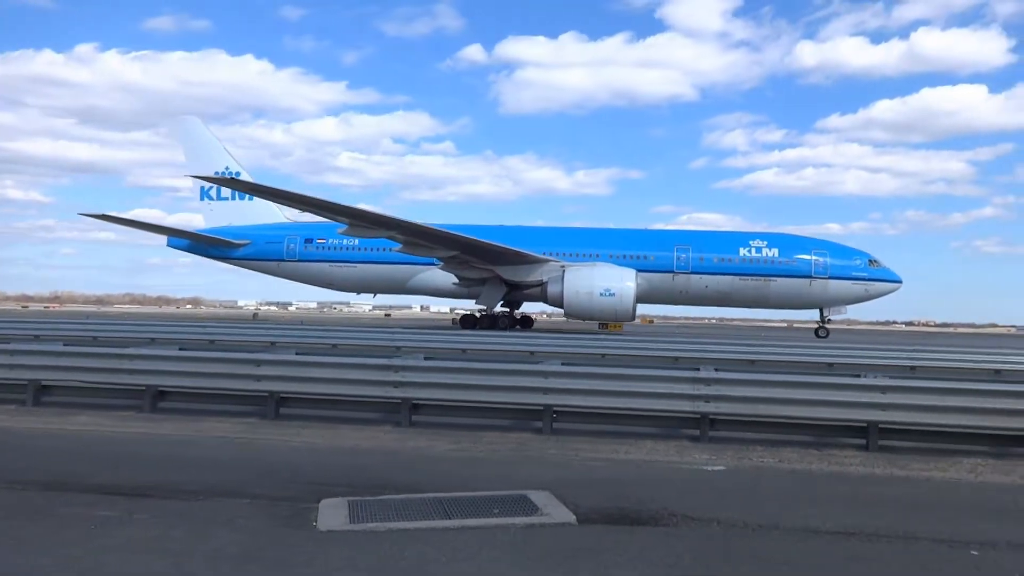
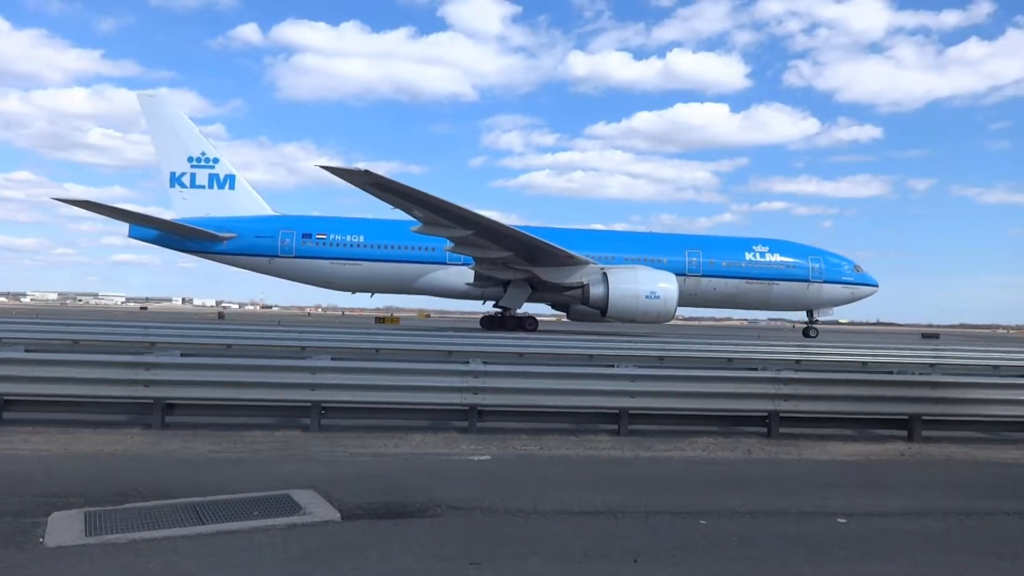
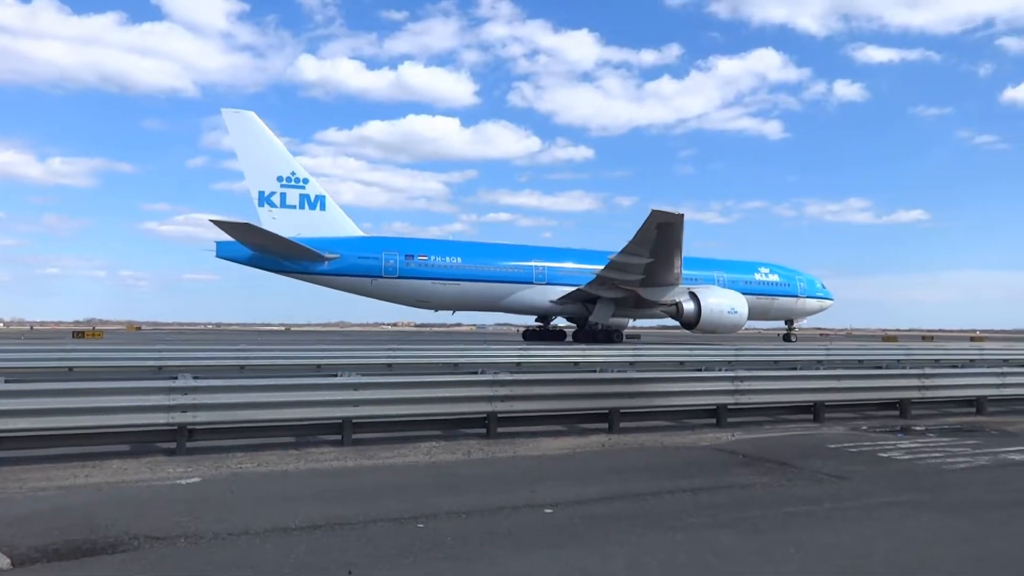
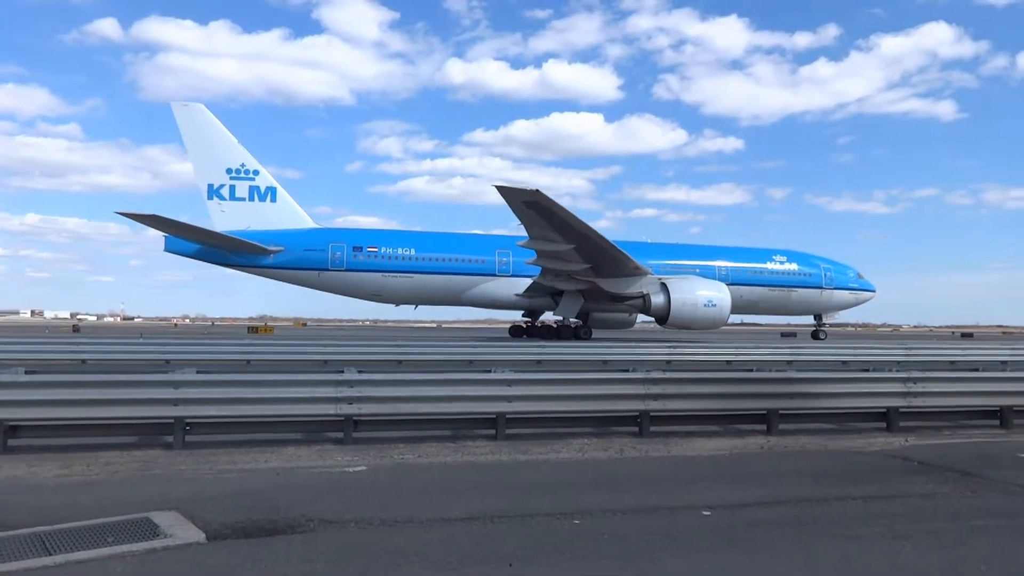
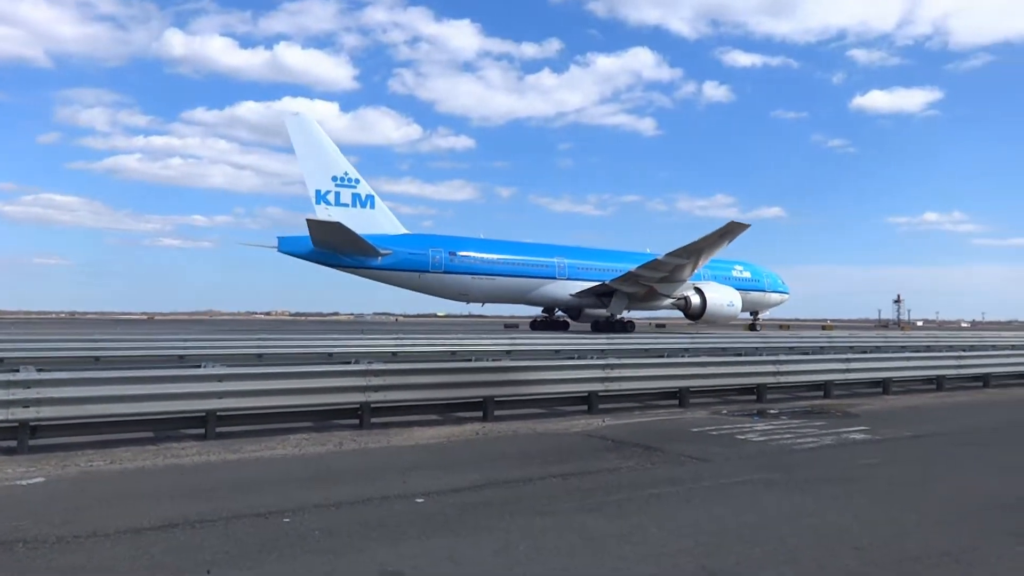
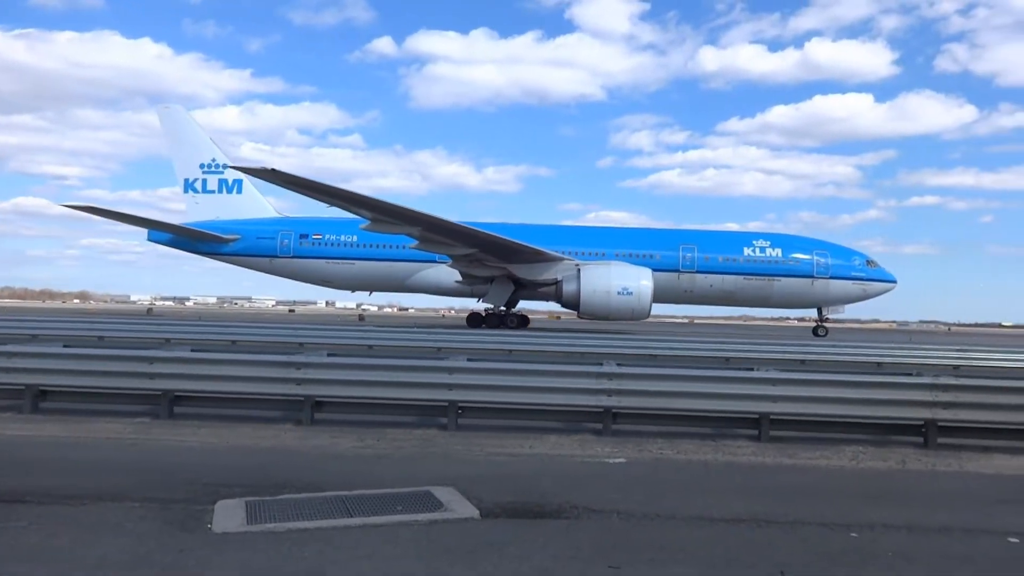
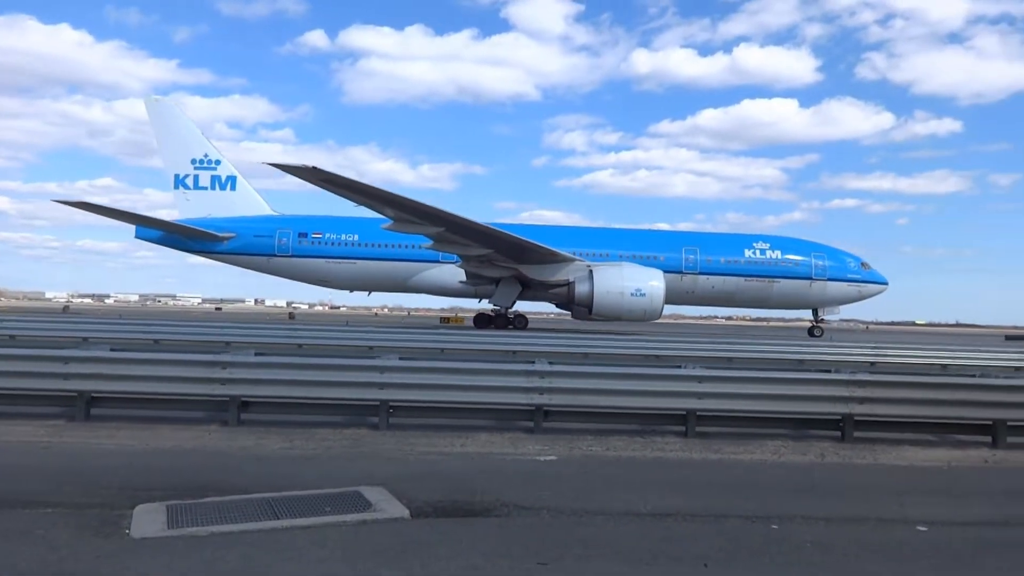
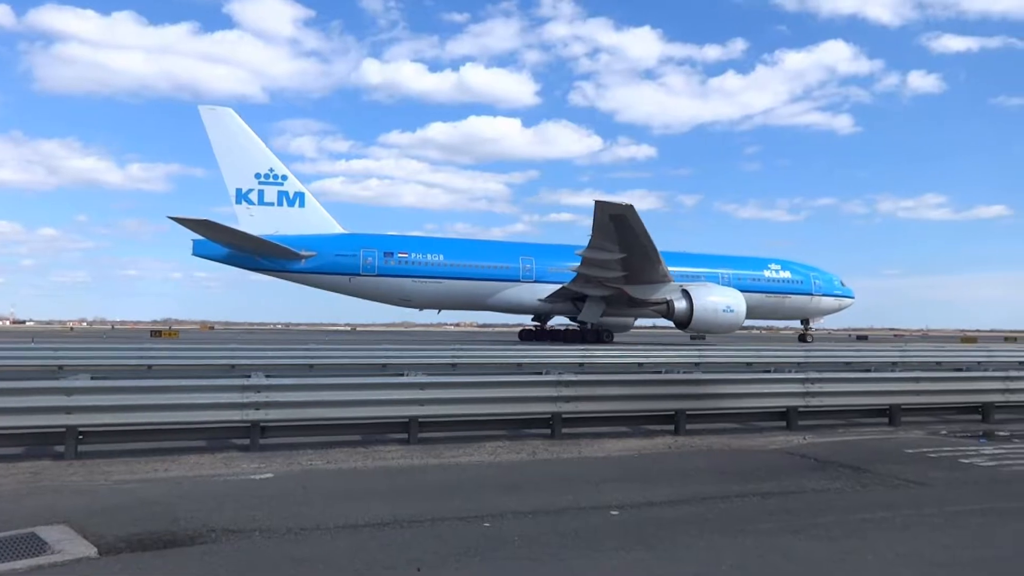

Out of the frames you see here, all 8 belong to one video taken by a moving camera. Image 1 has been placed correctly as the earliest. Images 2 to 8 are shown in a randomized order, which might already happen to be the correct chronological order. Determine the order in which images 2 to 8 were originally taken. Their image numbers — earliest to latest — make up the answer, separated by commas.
6, 7, 2, 4, 8, 3, 5
